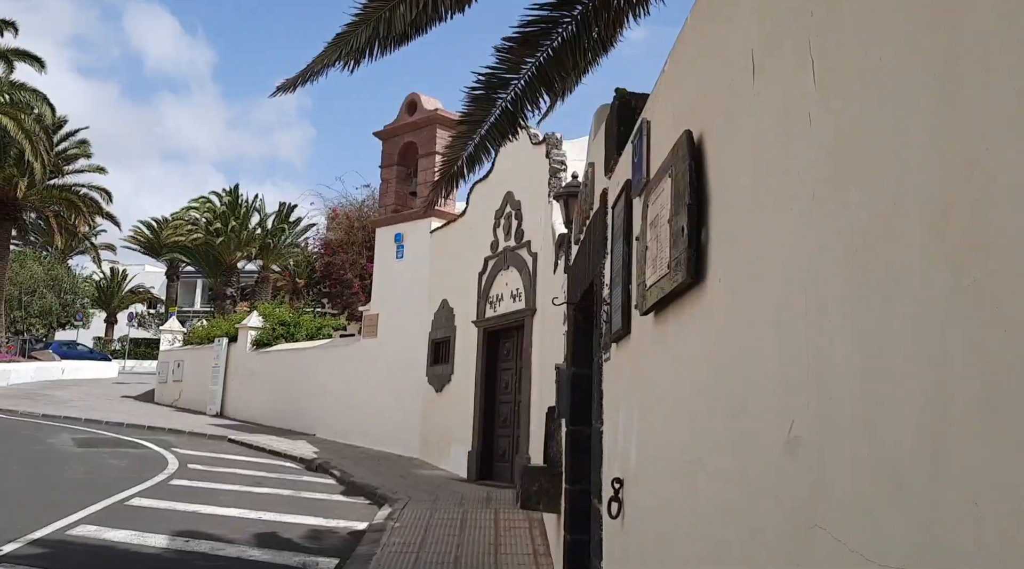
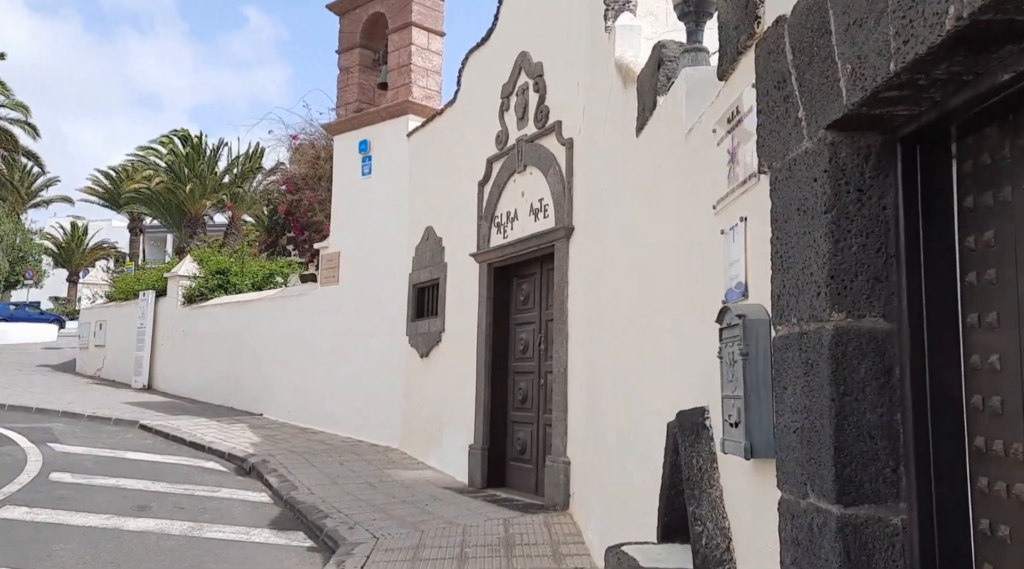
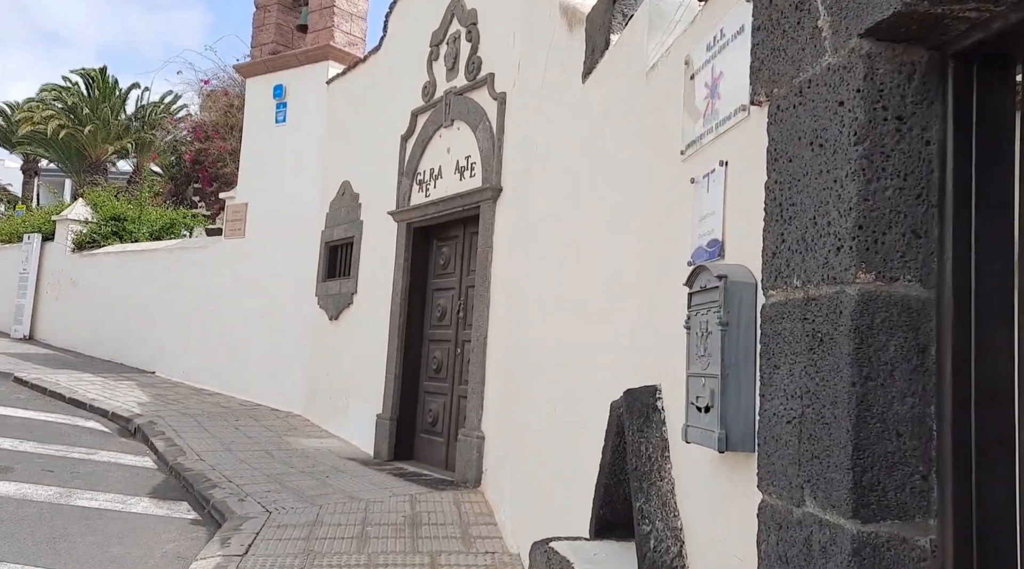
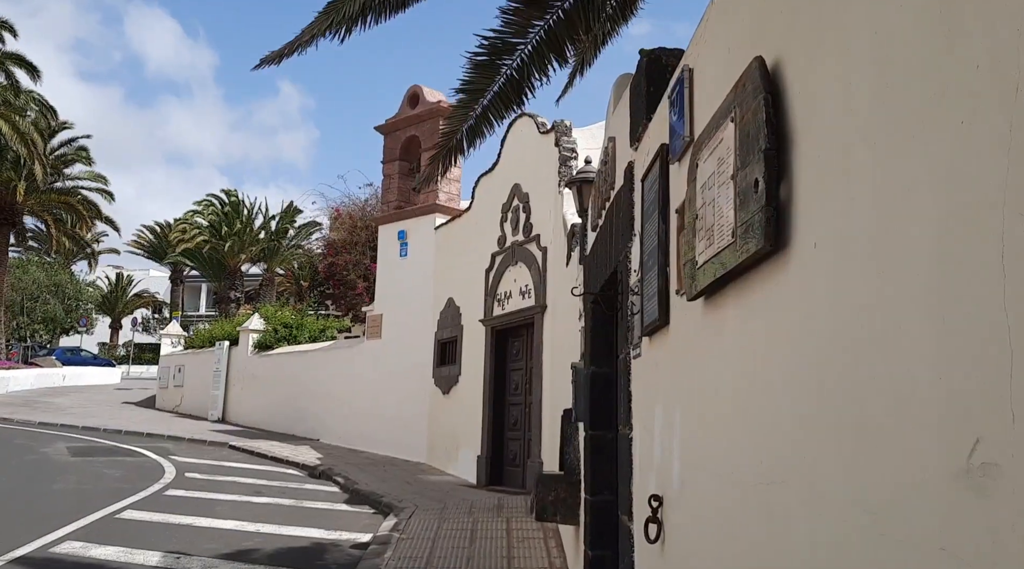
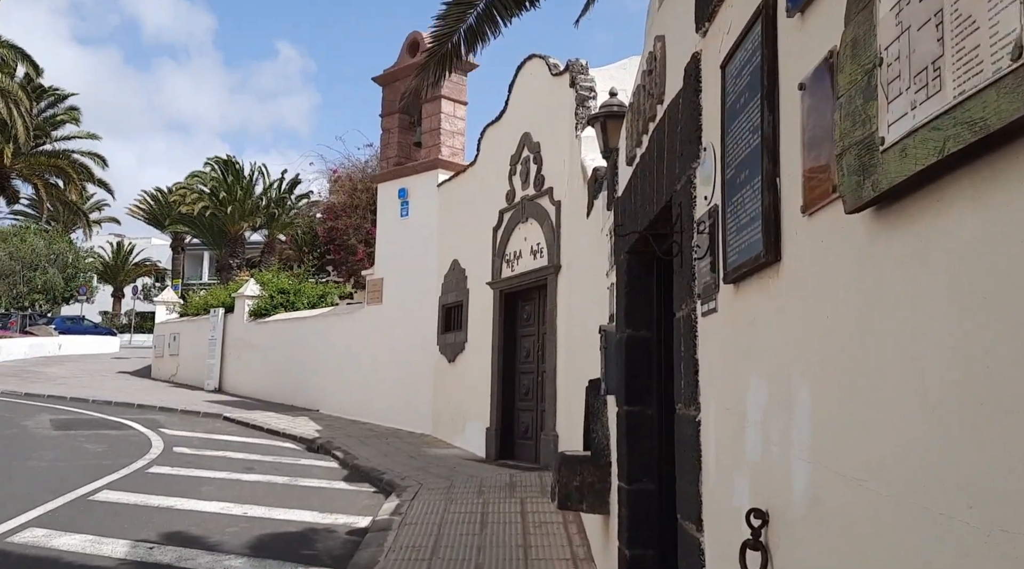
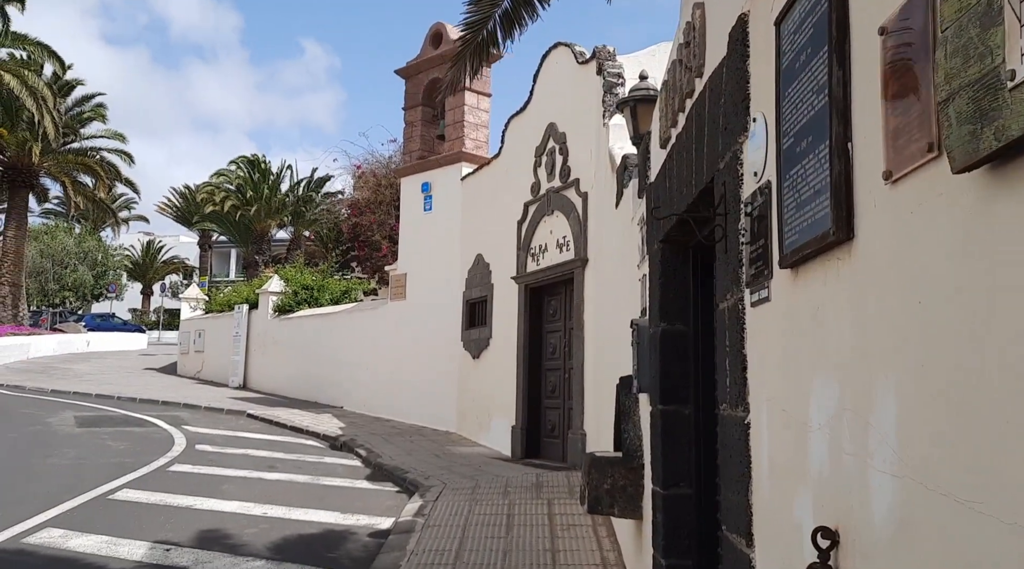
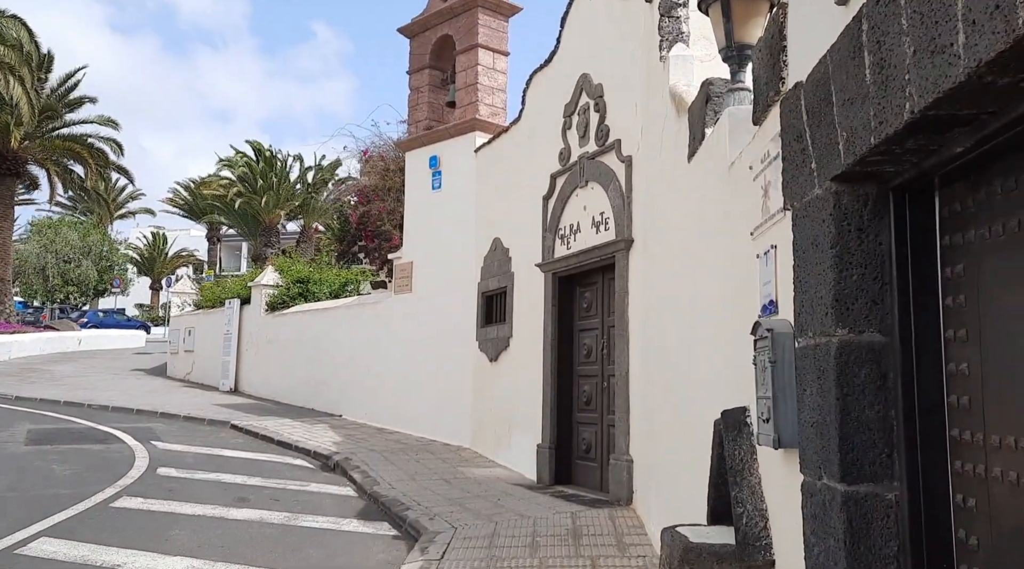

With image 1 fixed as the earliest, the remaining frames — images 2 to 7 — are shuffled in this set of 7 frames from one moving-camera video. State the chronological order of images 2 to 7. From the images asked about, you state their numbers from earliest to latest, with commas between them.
4, 5, 6, 7, 2, 3
